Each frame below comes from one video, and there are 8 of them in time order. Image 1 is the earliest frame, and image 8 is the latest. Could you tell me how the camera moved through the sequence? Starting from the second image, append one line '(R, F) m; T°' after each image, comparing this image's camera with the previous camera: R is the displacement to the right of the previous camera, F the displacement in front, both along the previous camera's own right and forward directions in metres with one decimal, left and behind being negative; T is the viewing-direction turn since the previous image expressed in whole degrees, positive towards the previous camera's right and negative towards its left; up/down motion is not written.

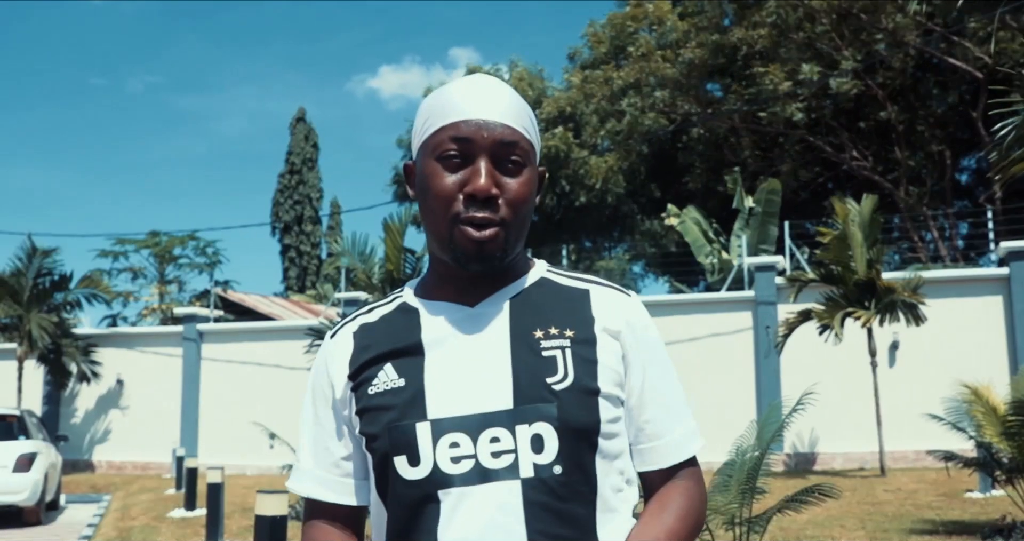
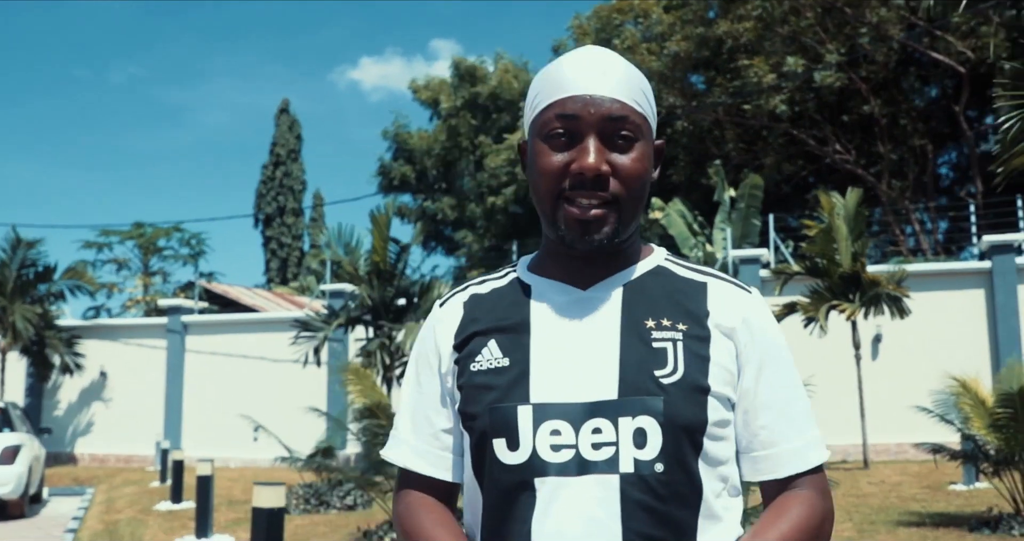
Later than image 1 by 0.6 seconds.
(-0.2, 0.0) m; +2°
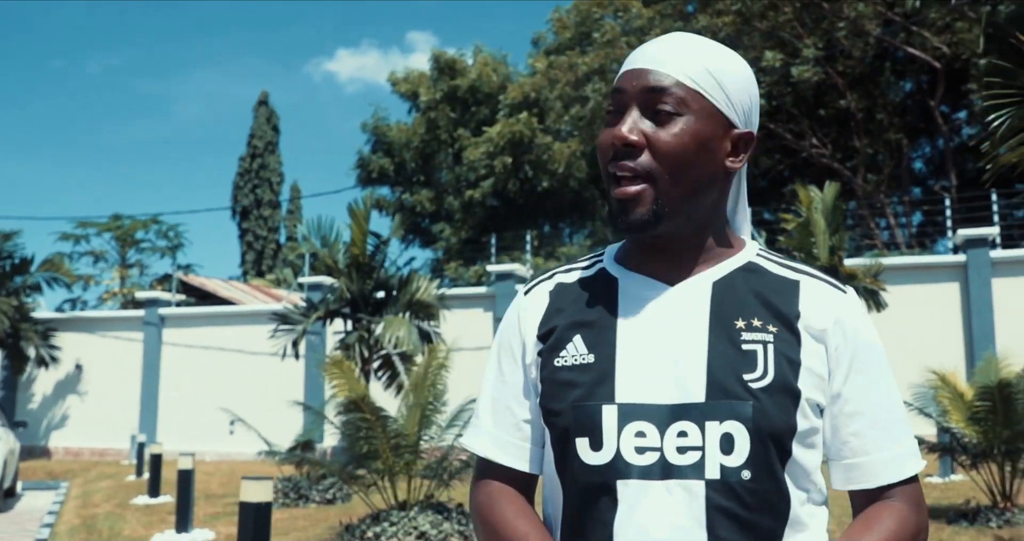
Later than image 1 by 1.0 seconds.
(-0.2, 0.0) m; +2°
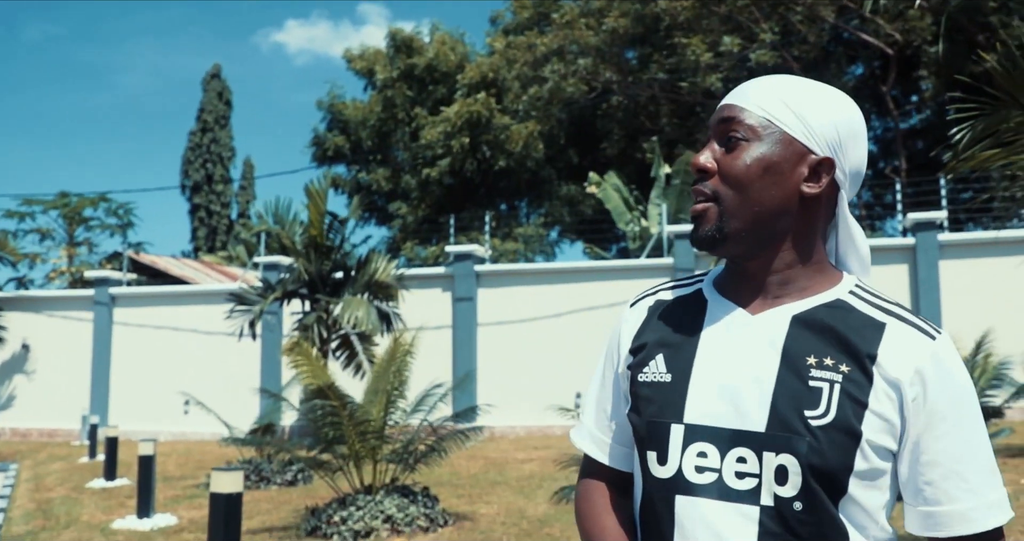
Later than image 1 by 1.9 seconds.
(-0.4, 0.0) m; +4°
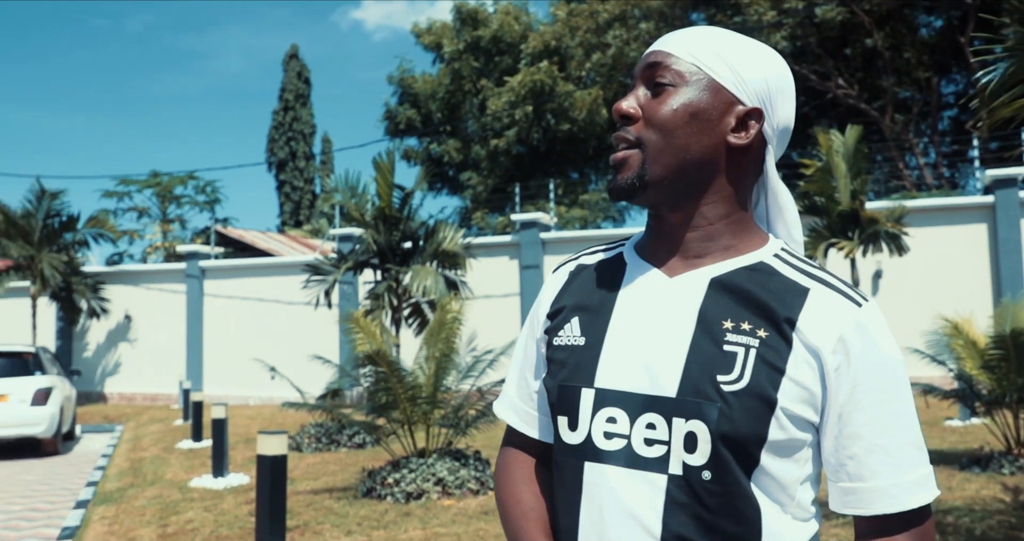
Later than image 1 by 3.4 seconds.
(+1.2, -0.1) m; -9°
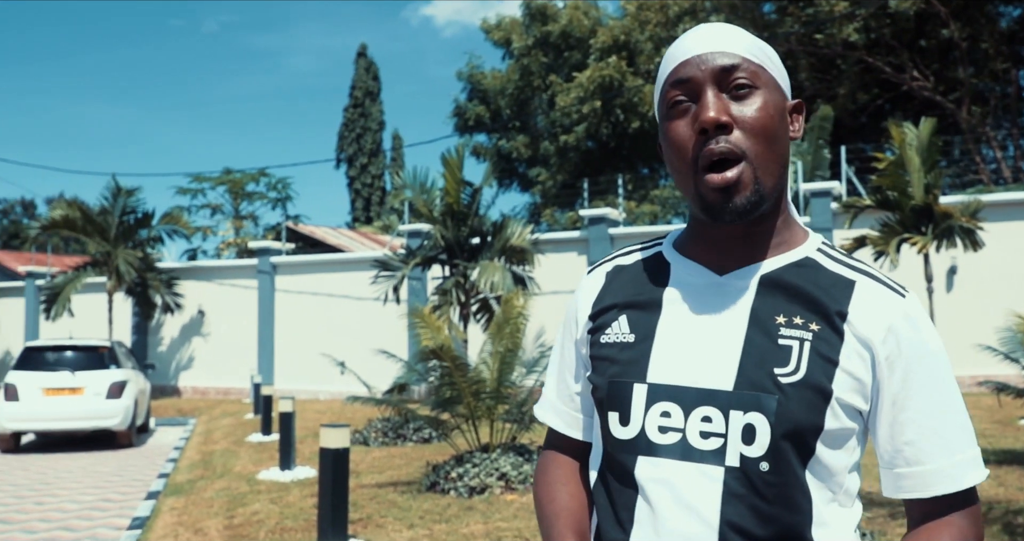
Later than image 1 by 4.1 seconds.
(+0.1, 0.0) m; -4°
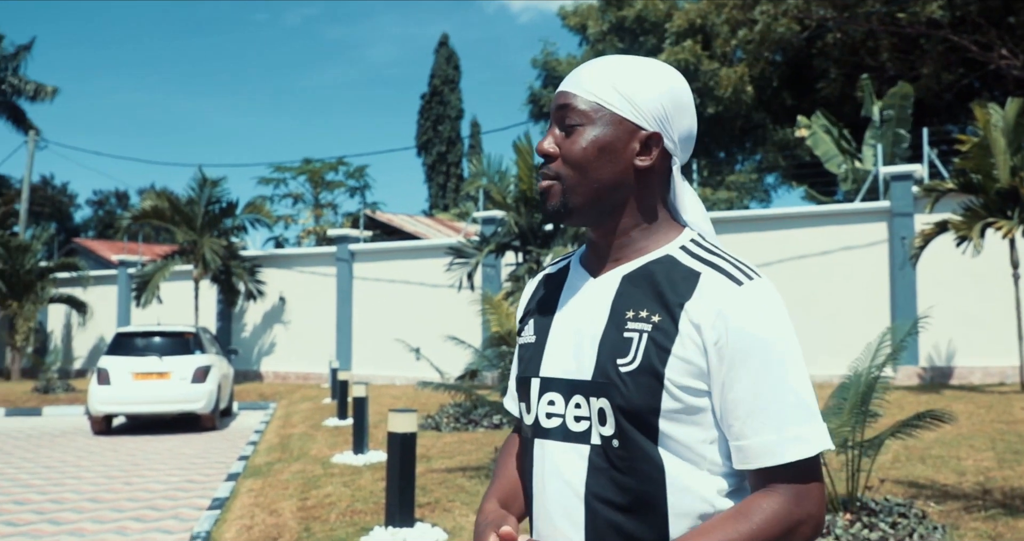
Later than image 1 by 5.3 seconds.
(+0.3, 0.0) m; -5°
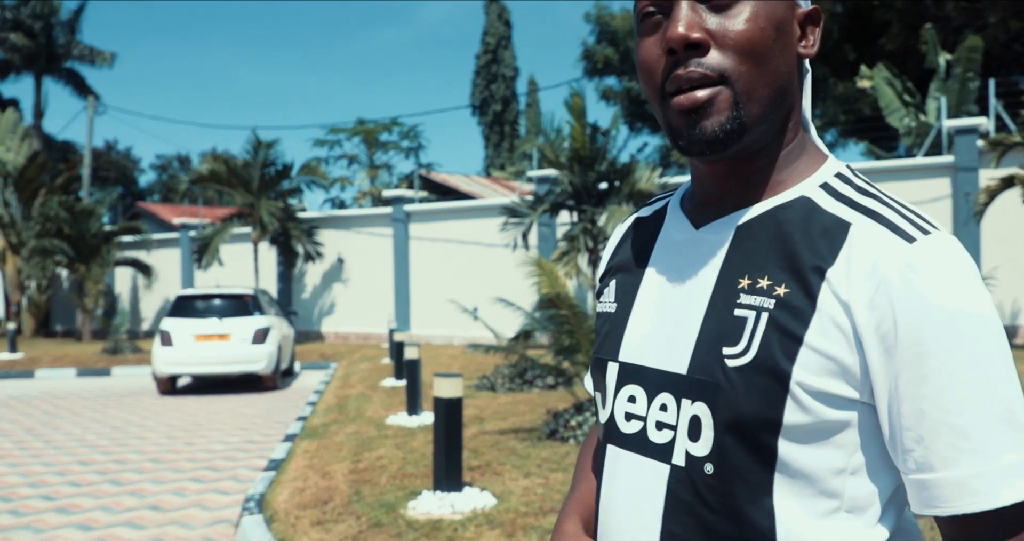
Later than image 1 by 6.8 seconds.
(+0.3, +0.1) m; -4°
